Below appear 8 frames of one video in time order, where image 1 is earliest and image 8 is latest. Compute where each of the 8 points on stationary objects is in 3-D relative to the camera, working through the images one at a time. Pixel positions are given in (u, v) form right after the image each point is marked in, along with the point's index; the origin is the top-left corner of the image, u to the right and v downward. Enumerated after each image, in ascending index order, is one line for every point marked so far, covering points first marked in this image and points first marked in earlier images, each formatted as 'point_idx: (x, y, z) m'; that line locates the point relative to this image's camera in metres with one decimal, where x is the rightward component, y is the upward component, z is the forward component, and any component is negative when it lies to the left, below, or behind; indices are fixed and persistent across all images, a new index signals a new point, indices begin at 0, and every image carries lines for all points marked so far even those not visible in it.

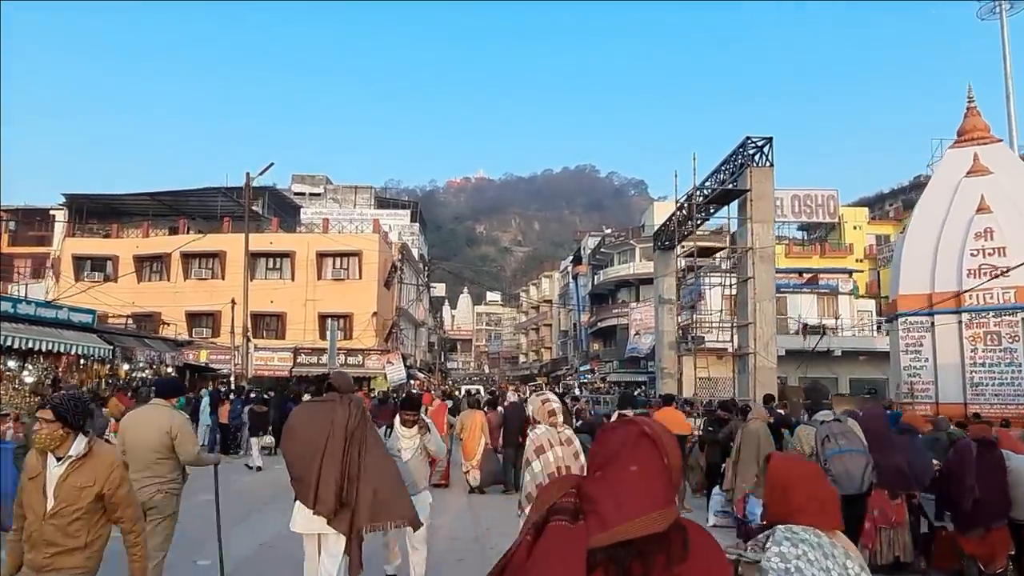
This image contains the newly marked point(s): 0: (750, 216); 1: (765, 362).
0: (+6.0, +1.9, +19.6) m
1: (+6.3, -1.8, +19.1) m
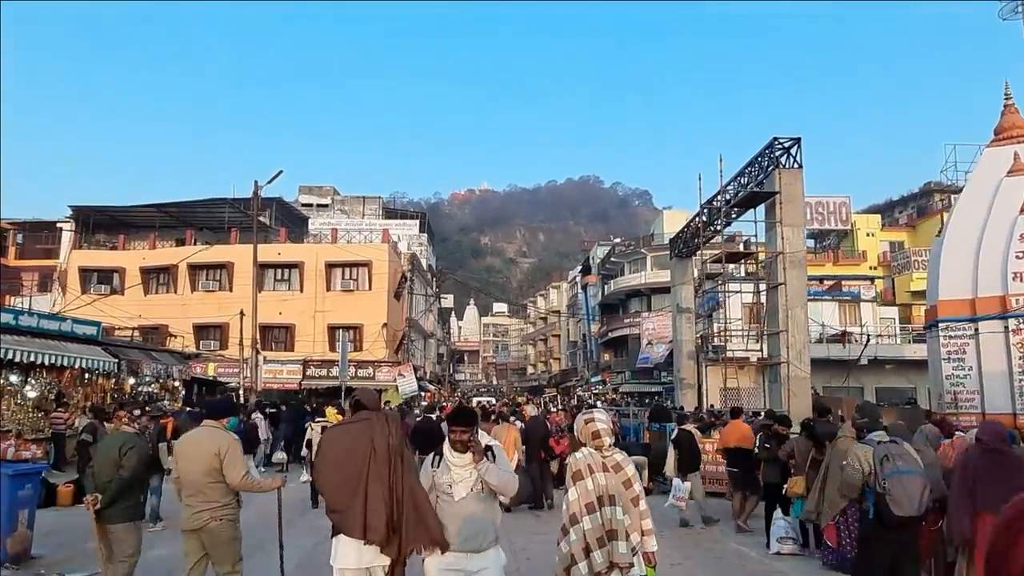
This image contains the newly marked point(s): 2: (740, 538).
0: (+6.5, +1.7, +18.8) m
1: (+6.8, -2.0, +18.3) m
2: (+2.8, -3.0, +9.3) m
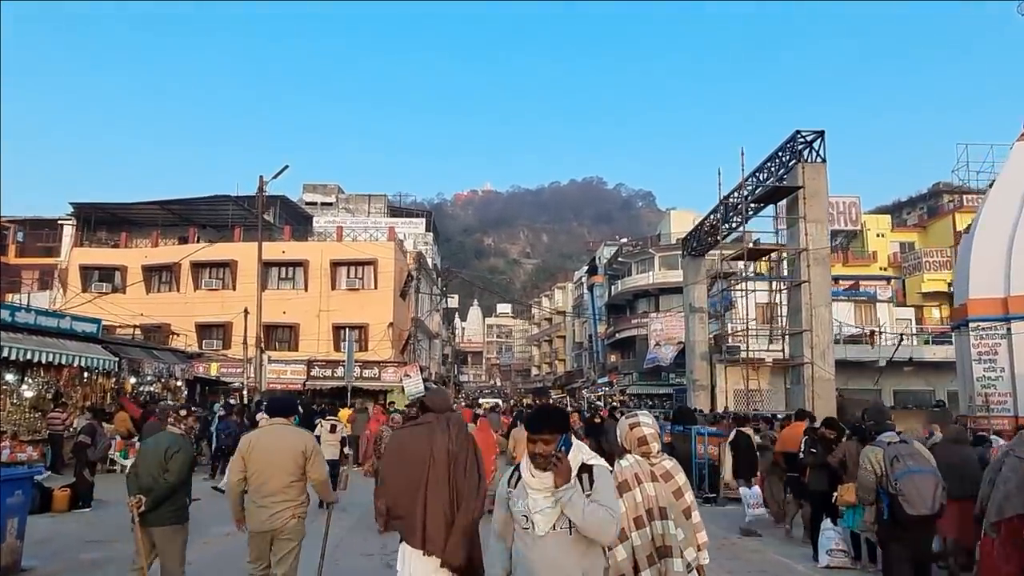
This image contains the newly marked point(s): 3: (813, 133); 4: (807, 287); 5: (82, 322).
0: (+6.8, +1.7, +18.2) m
1: (+7.1, -1.9, +17.6) m
2: (+3.1, -3.0, +8.7) m
3: (+7.2, +3.7, +18.6) m
4: (+6.9, 0.0, +18.0) m
5: (-8.7, -0.7, +15.6) m
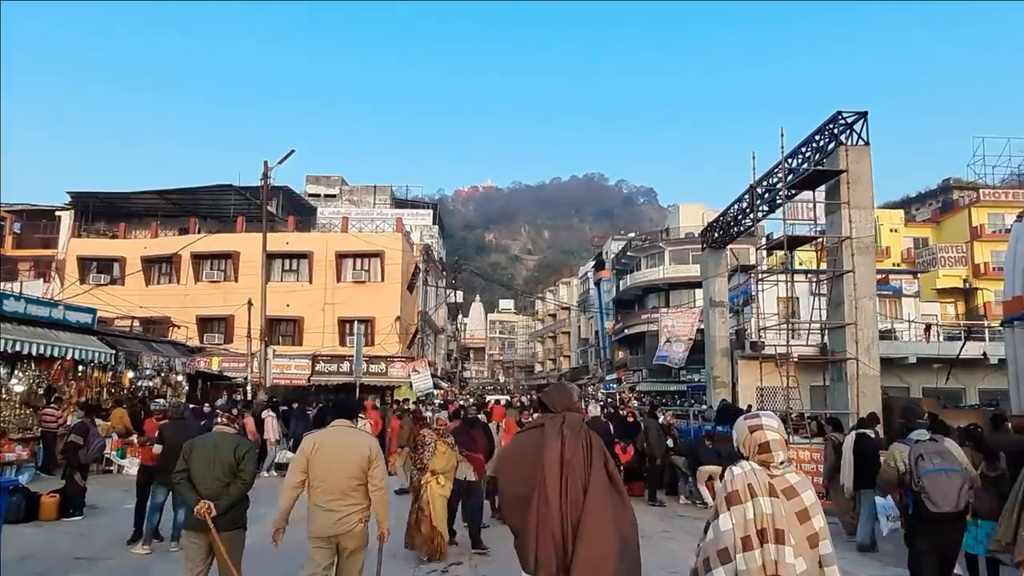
0: (+7.4, +2.0, +17.1) m
1: (+7.6, -1.7, +16.5) m
2: (+3.6, -2.8, +7.6) m
3: (+7.8, +3.9, +17.5) m
4: (+7.4, +0.2, +16.9) m
5: (-8.2, -0.4, +14.5) m
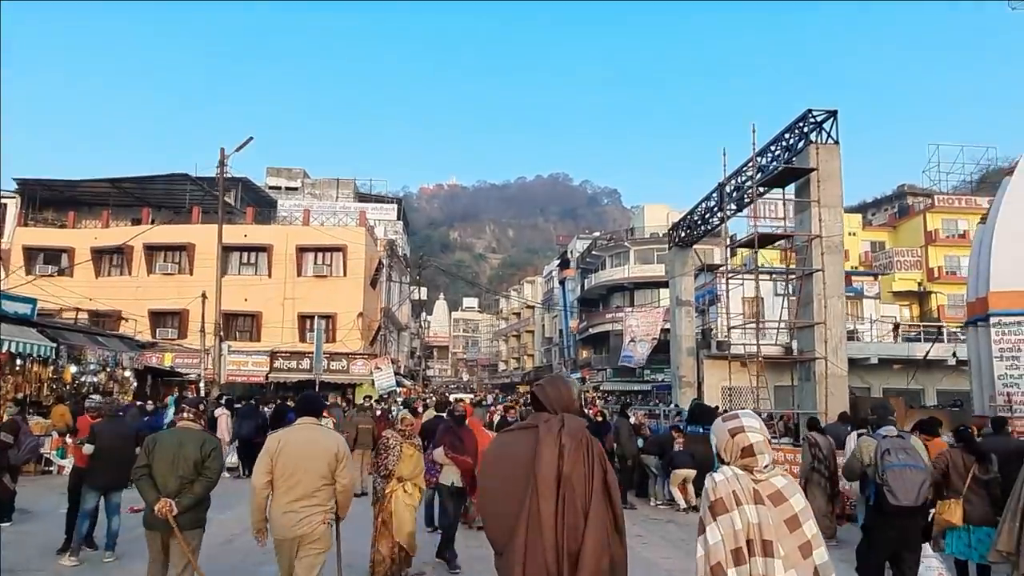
0: (+6.6, +2.0, +16.9) m
1: (+6.9, -1.7, +16.4) m
2: (+3.2, -2.7, +7.3) m
3: (+7.0, +4.0, +17.4) m
4: (+6.7, +0.2, +16.7) m
5: (-8.8, -0.2, +13.6) m
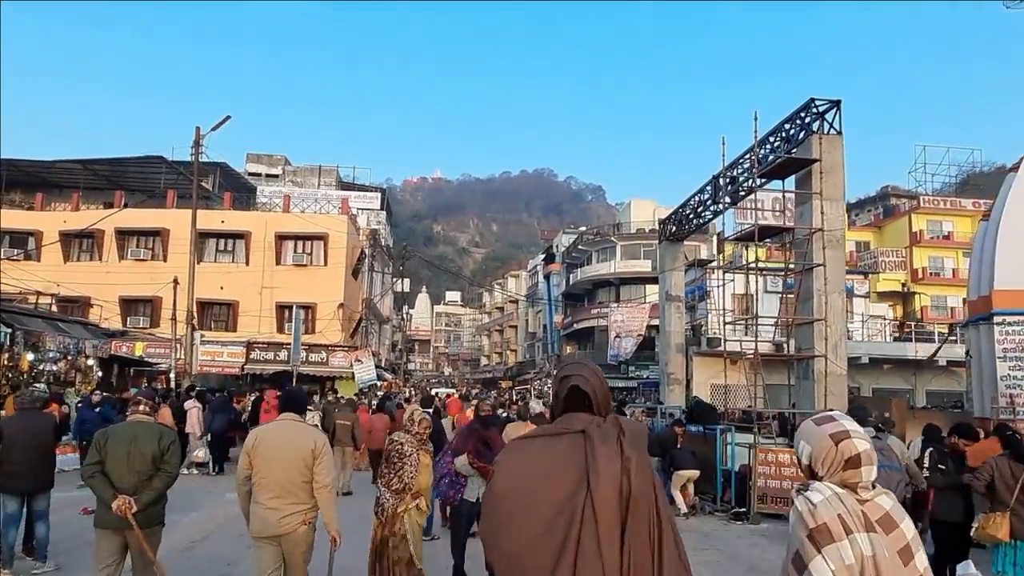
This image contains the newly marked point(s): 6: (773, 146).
0: (+6.4, +2.1, +16.3) m
1: (+6.6, -1.6, +15.8) m
2: (+3.2, -2.6, +6.6) m
3: (+6.8, +4.1, +16.7) m
4: (+6.4, +0.3, +16.1) m
5: (-9.0, +0.1, +12.6) m
6: (+6.1, +3.4, +18.1) m
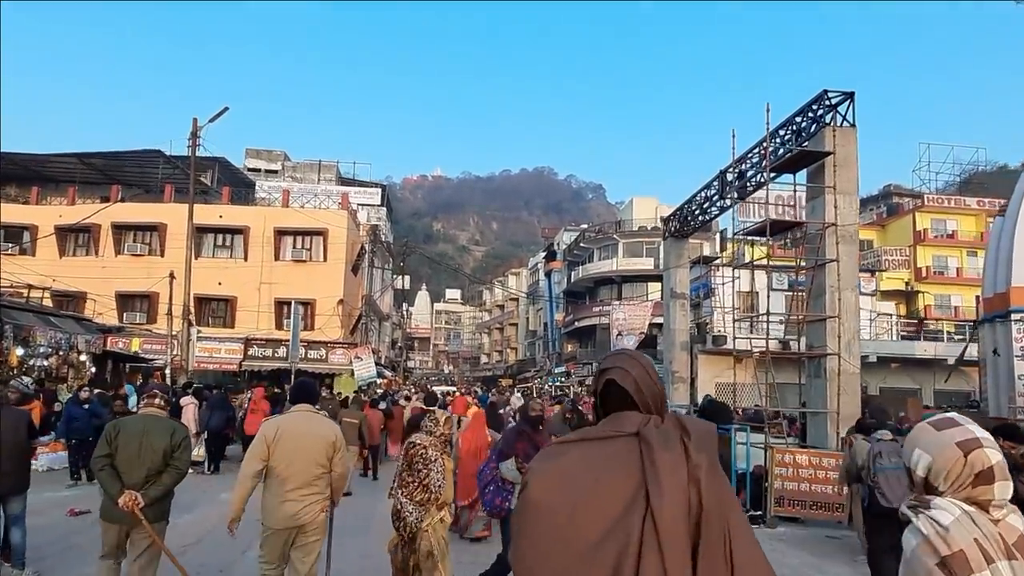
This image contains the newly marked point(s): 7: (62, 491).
0: (+6.5, +2.1, +15.8) m
1: (+6.7, -1.6, +15.4) m
2: (+3.2, -2.6, +6.2) m
3: (+7.0, +4.1, +16.3) m
4: (+6.5, +0.4, +15.7) m
5: (-8.9, +0.2, +12.2) m
6: (+6.2, +3.4, +17.6) m
7: (-6.7, -3.0, +11.4) m
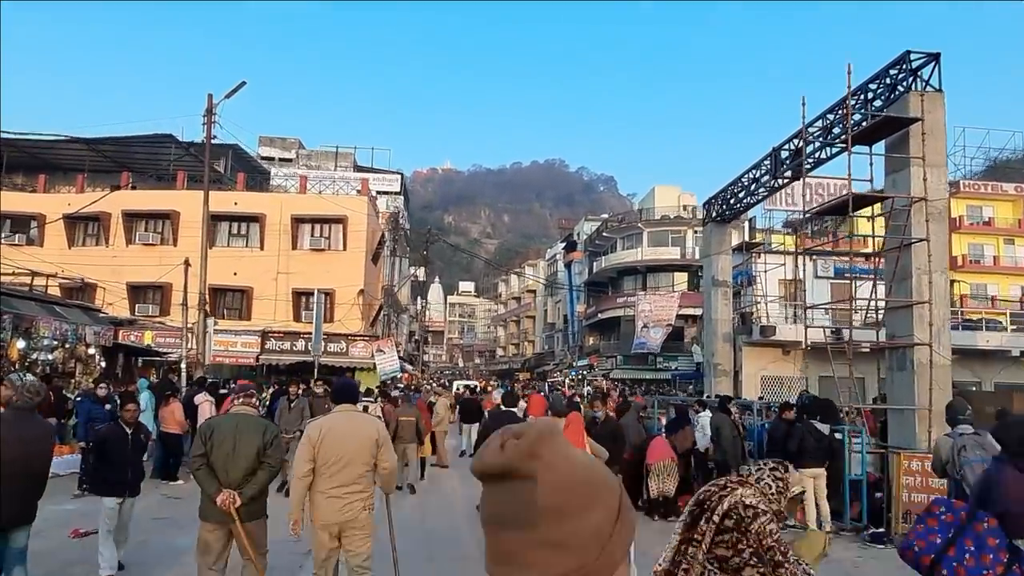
0: (+7.4, +2.5, +14.2) m
1: (+7.6, -1.2, +13.8) m
2: (+4.1, -2.3, +4.7) m
3: (+7.9, +4.5, +14.7) m
4: (+7.4, +0.7, +14.1) m
5: (-8.0, +0.4, +10.8) m
6: (+7.1, +3.8, +16.0) m
7: (-5.8, -2.8, +10.0) m
